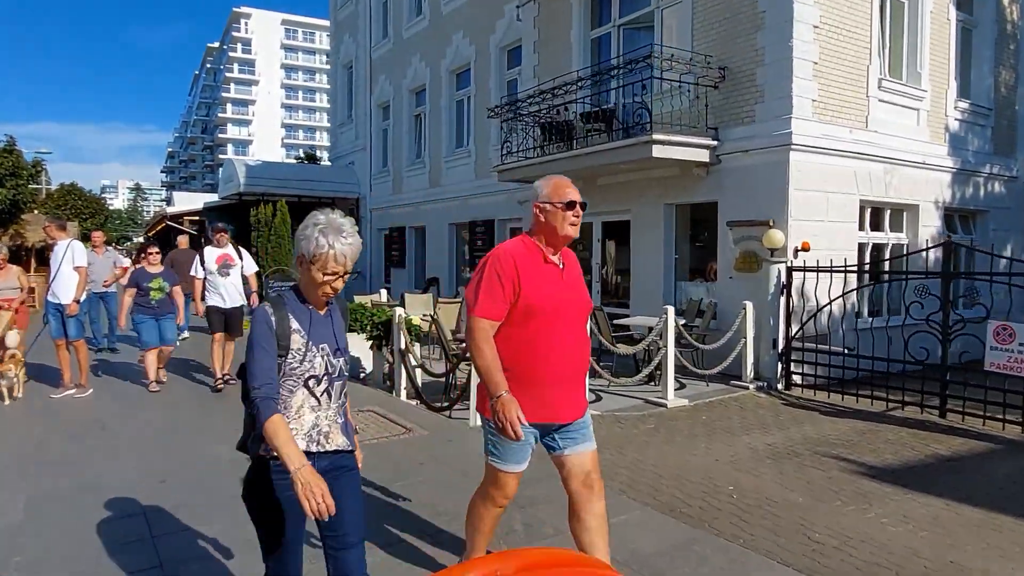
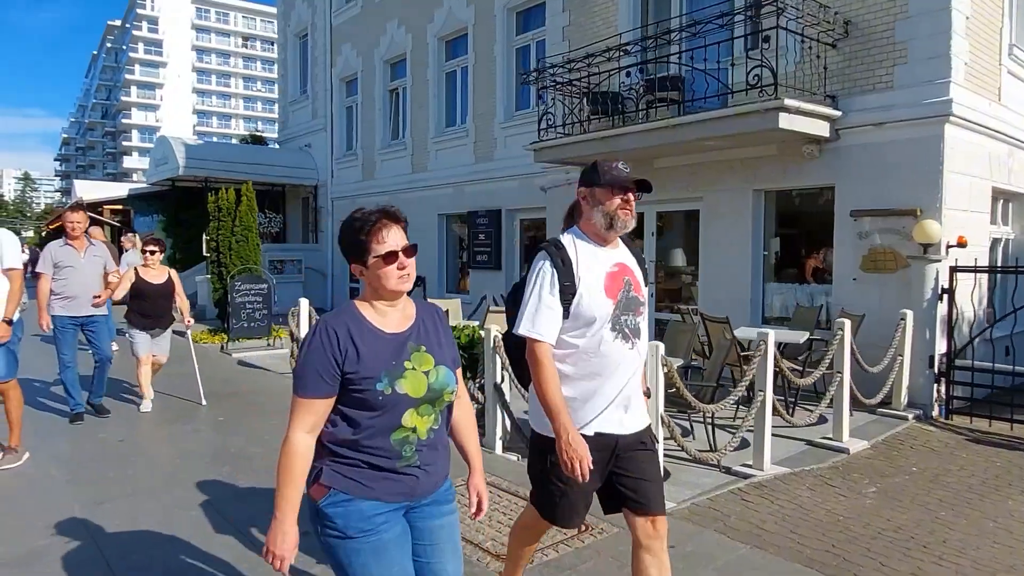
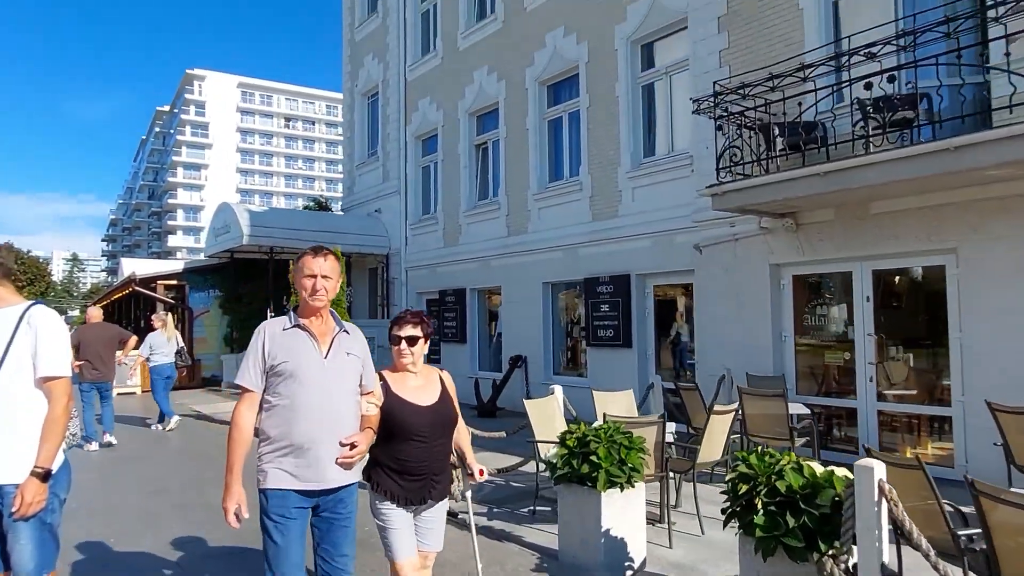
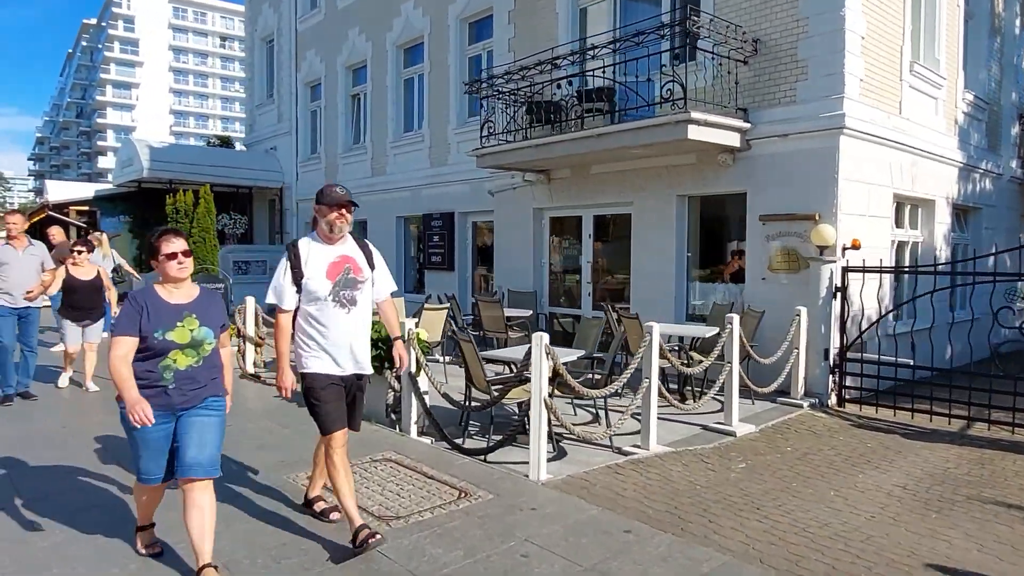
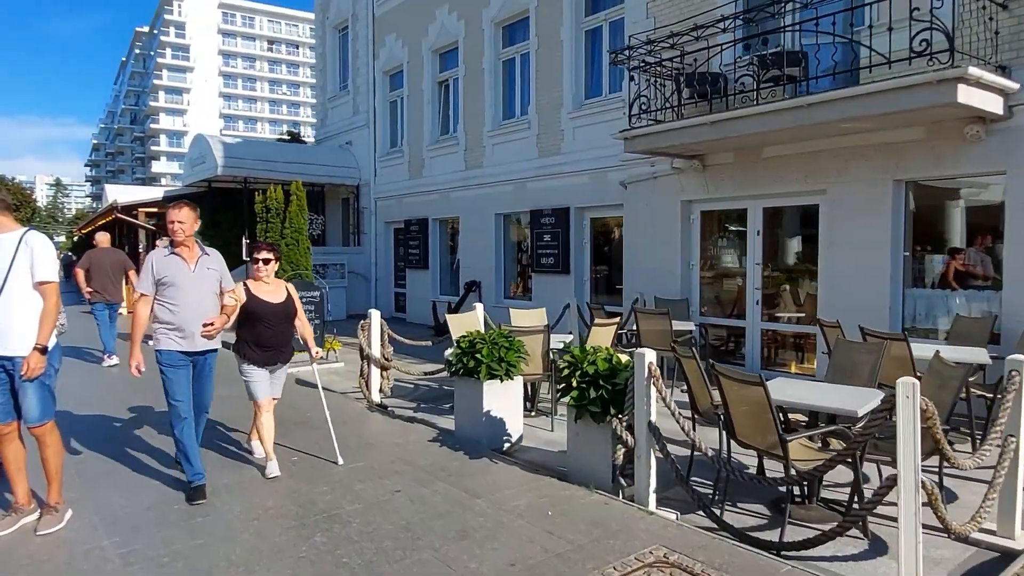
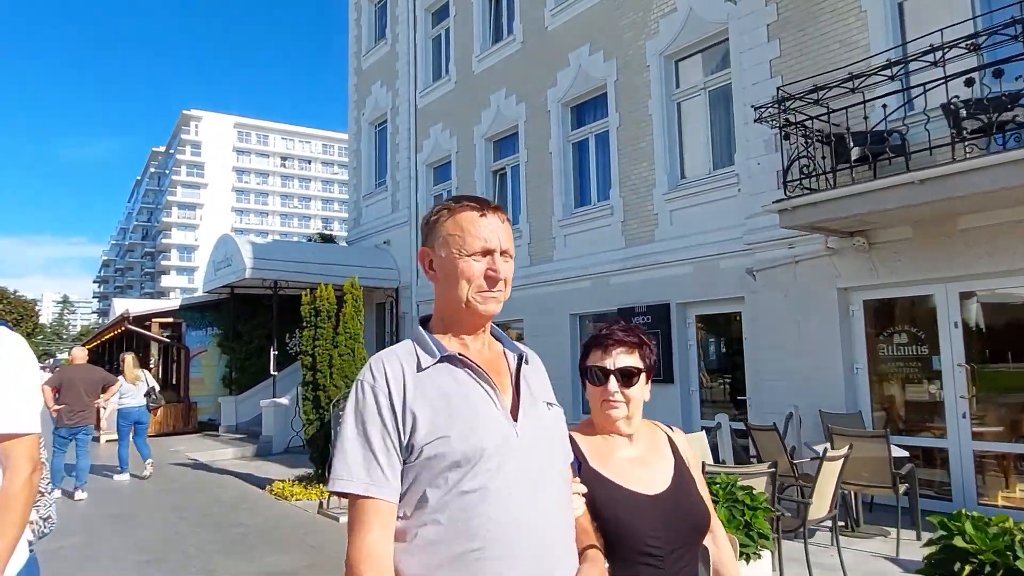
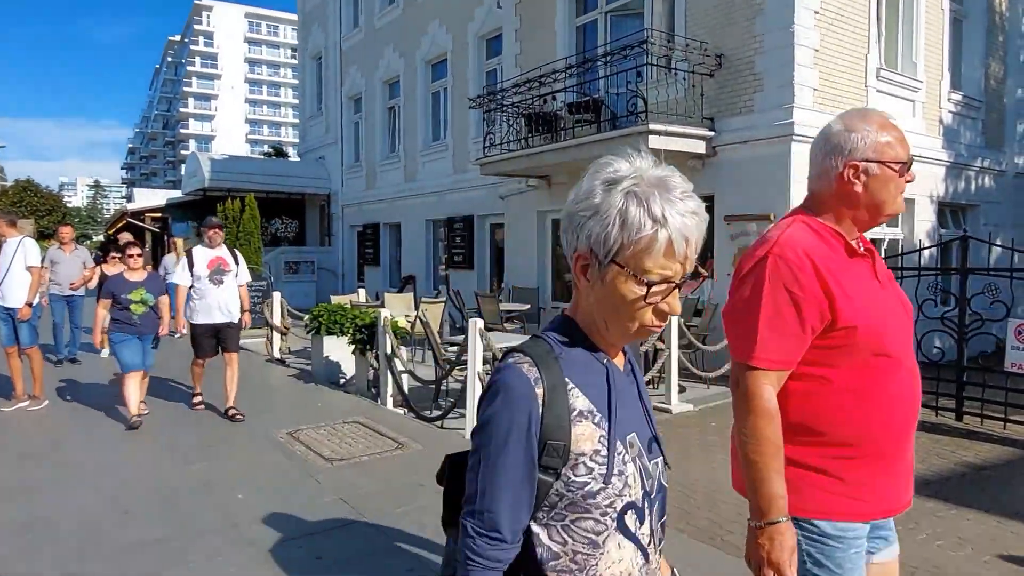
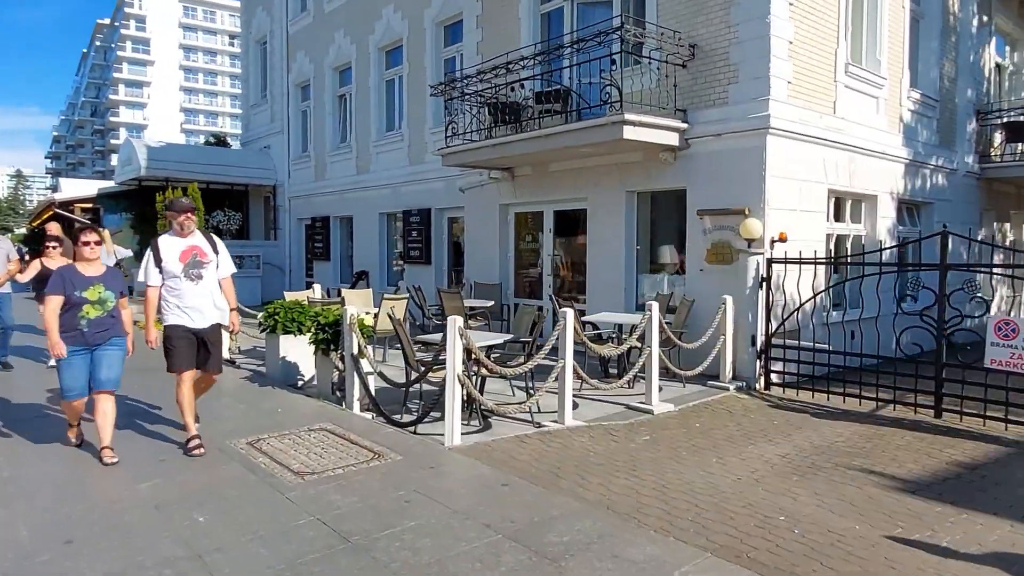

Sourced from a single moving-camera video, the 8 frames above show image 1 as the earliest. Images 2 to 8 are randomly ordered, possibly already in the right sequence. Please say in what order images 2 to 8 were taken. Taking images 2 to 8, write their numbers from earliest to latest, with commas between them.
7, 8, 4, 2, 5, 3, 6
